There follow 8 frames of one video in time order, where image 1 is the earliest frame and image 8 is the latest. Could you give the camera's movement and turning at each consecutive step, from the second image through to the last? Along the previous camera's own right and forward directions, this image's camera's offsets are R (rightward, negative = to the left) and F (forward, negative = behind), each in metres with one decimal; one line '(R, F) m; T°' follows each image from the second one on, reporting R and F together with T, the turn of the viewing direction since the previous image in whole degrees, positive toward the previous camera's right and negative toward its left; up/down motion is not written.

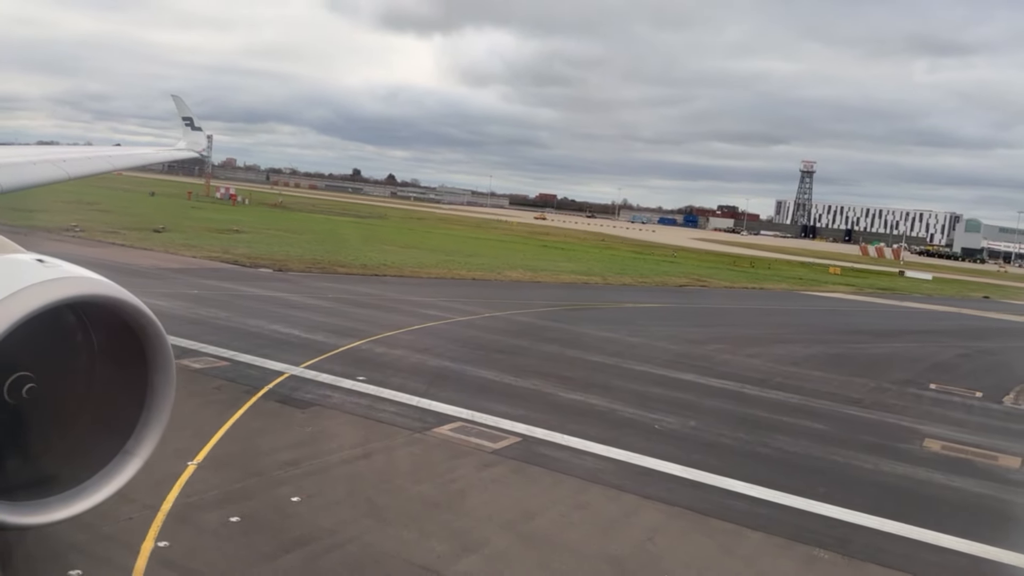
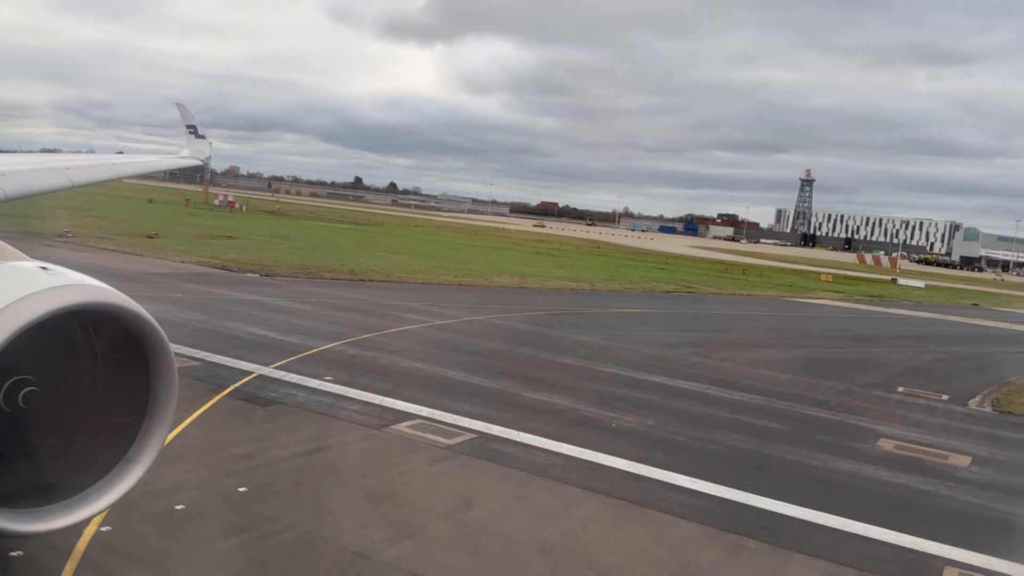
(+0.6, -0.3) m; 0°
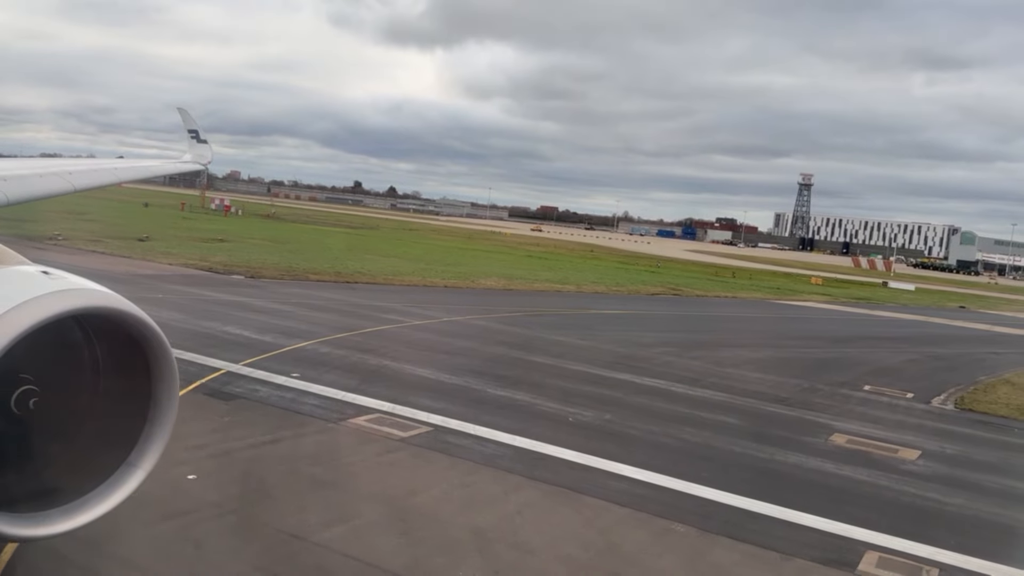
(+0.6, -0.3) m; 0°
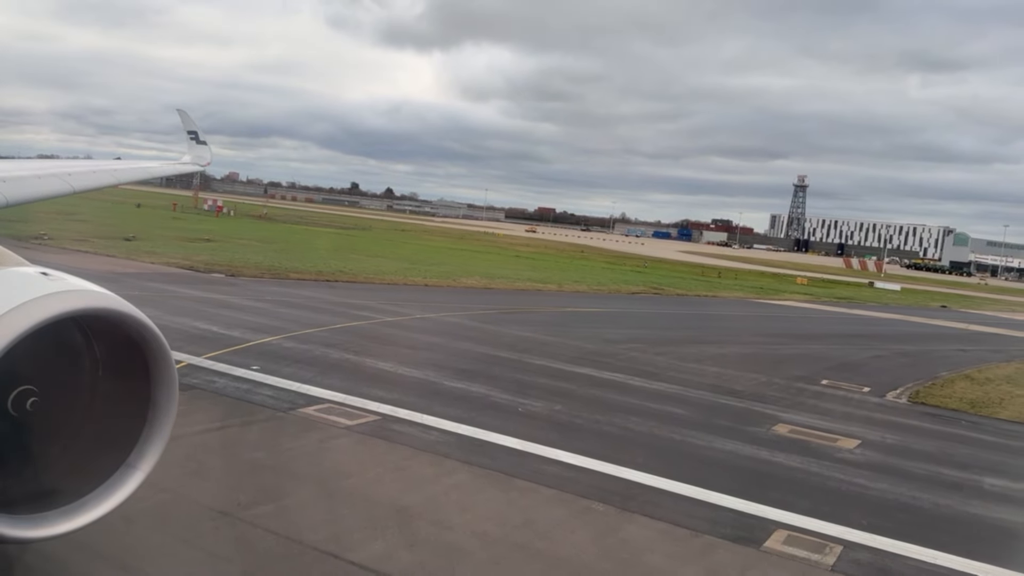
(+0.7, -0.3) m; 0°
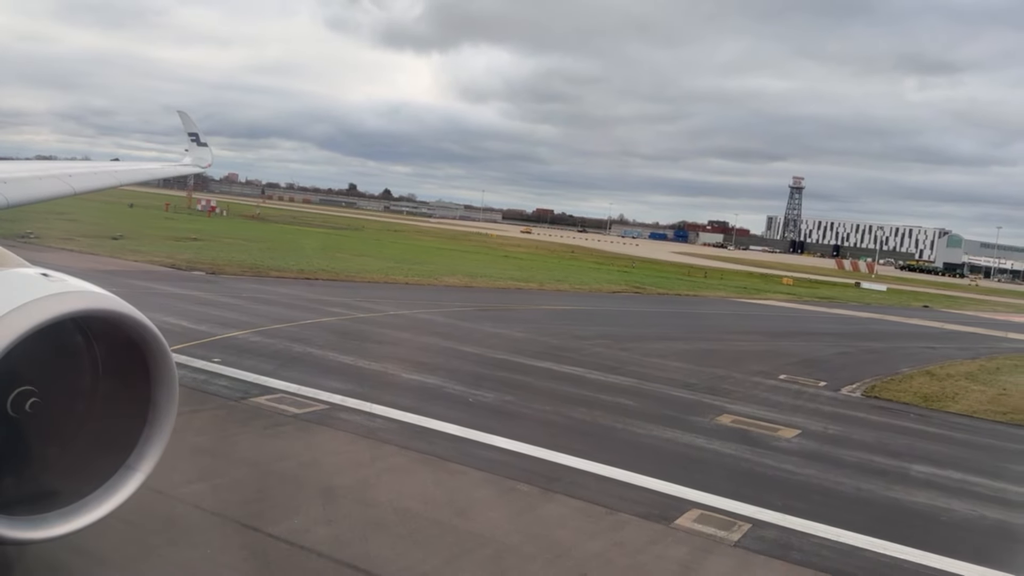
(+0.7, -0.4) m; 0°
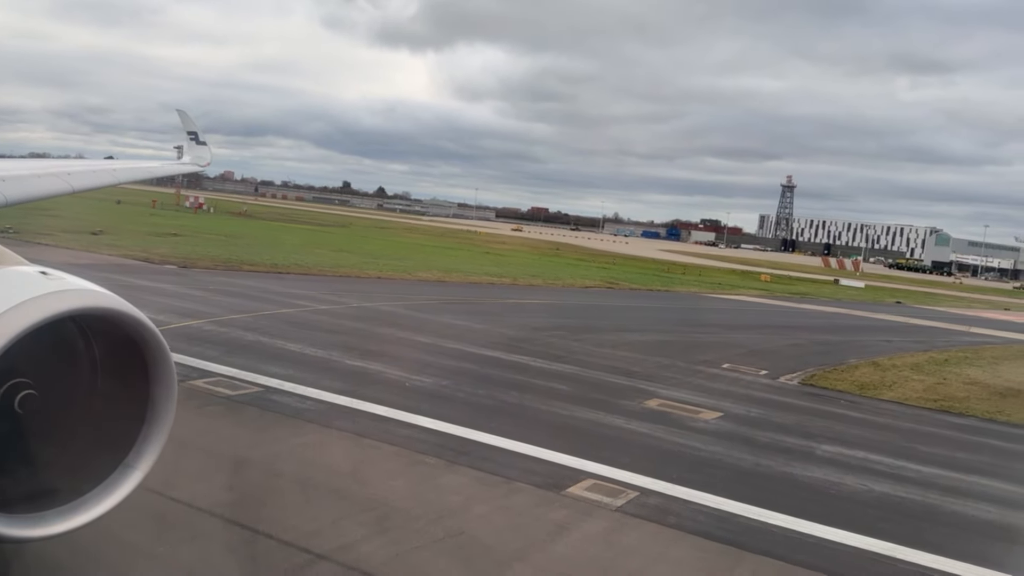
(+1.0, -0.5) m; 0°
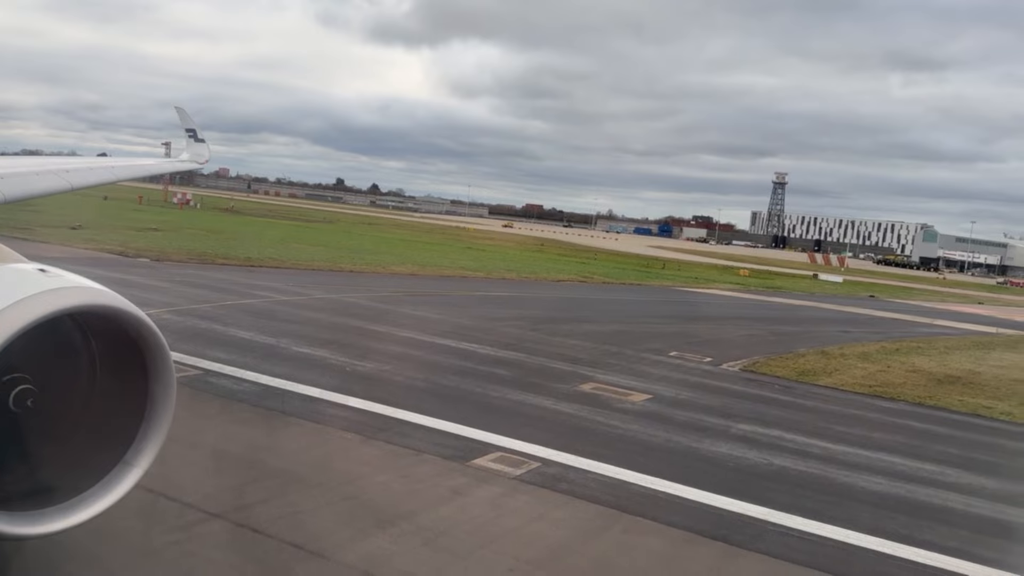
(+1.0, -0.5) m; 0°
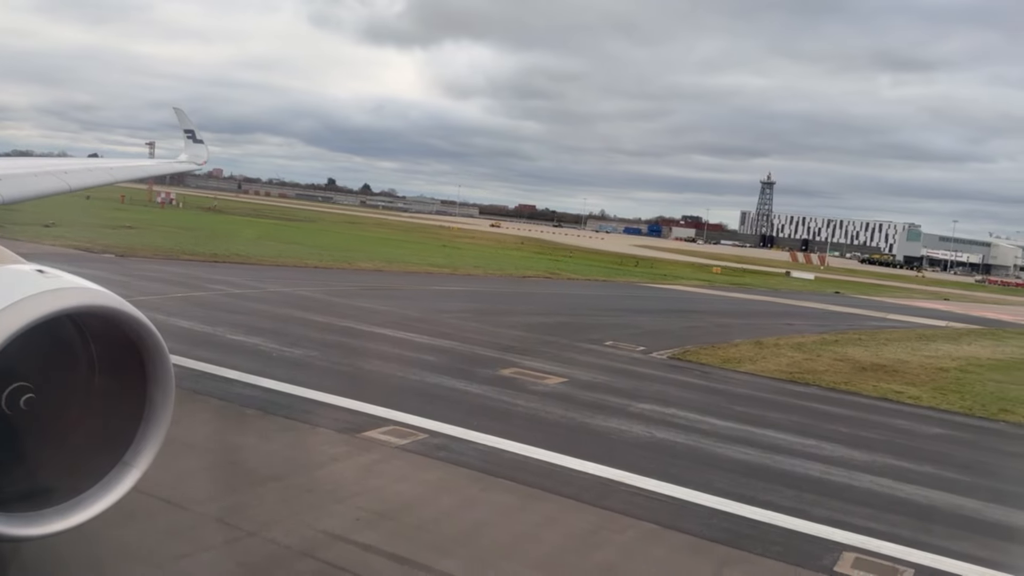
(+1.3, -0.7) m; 0°
